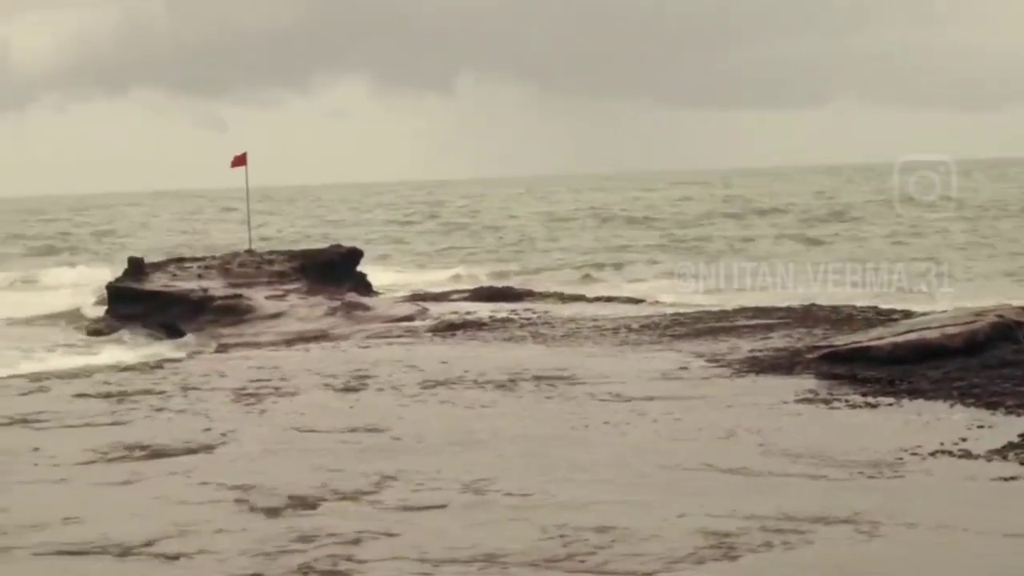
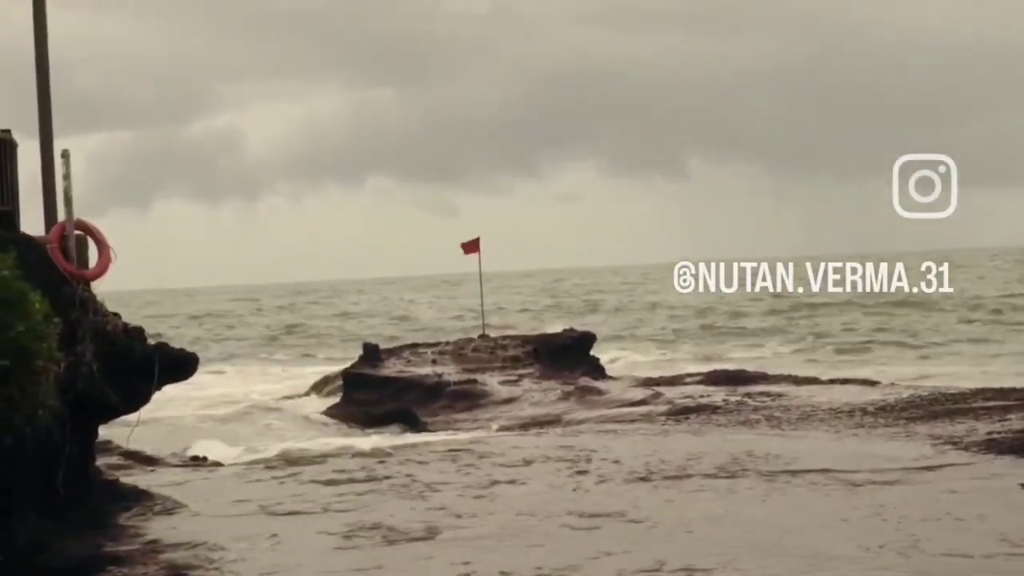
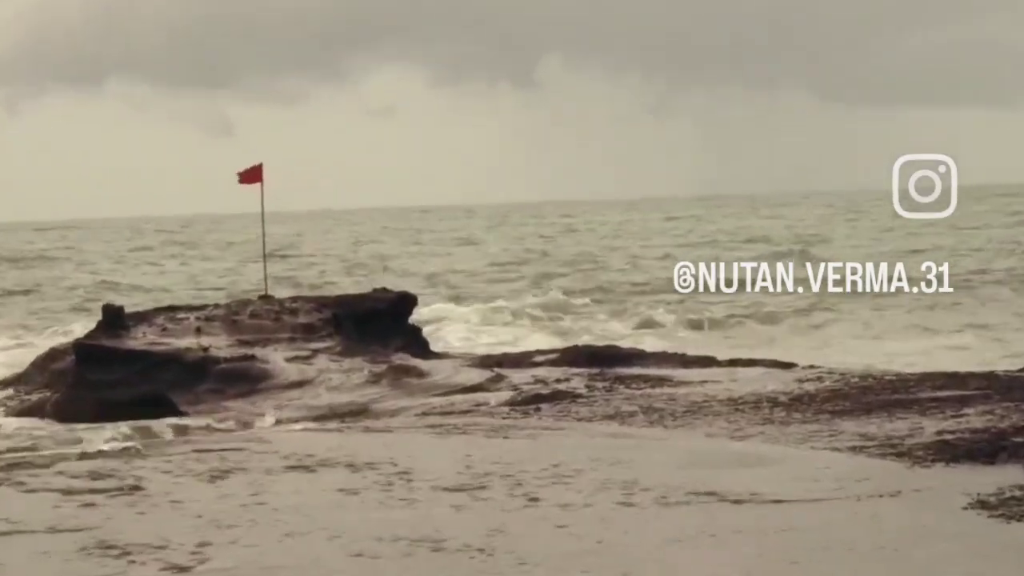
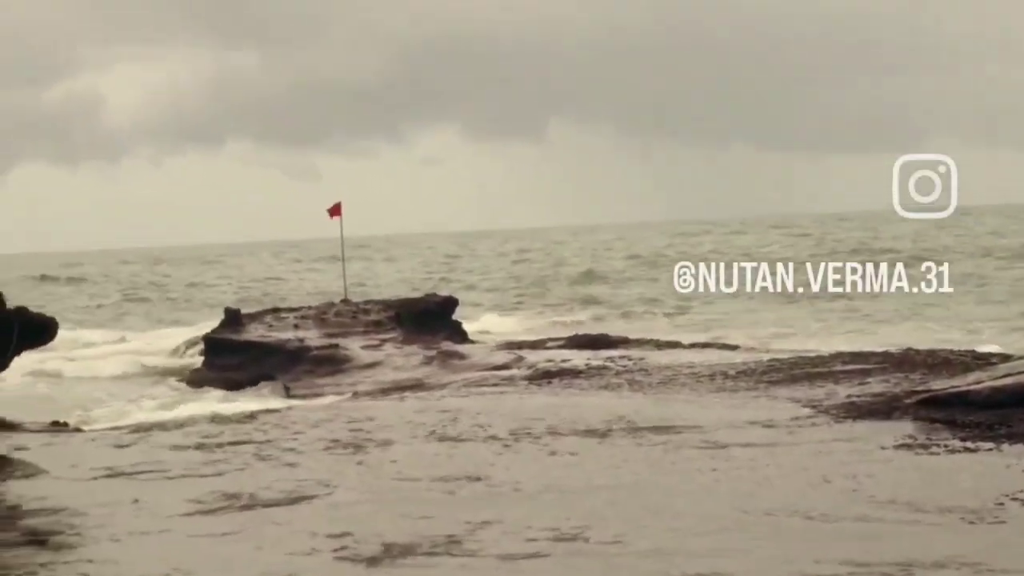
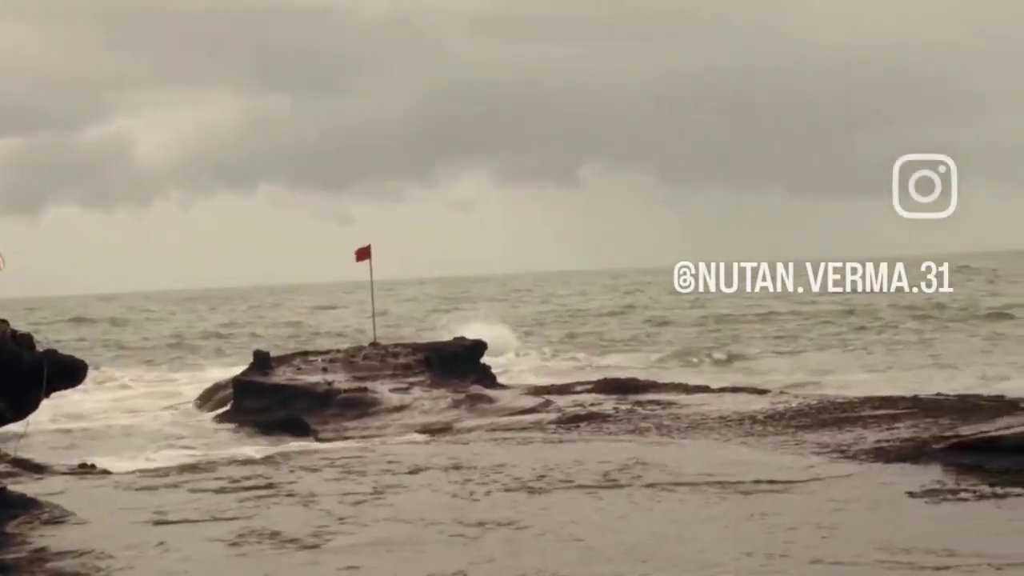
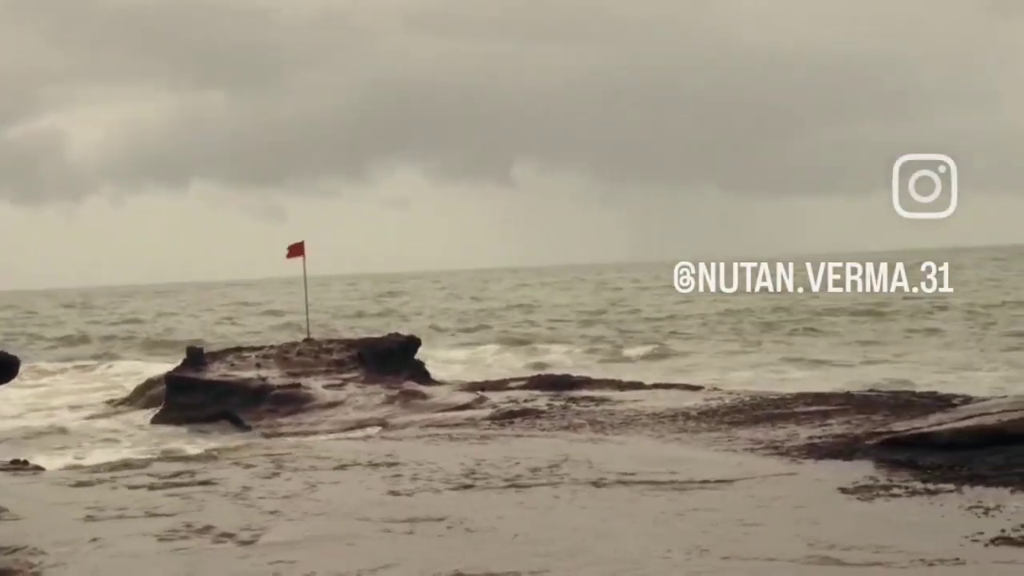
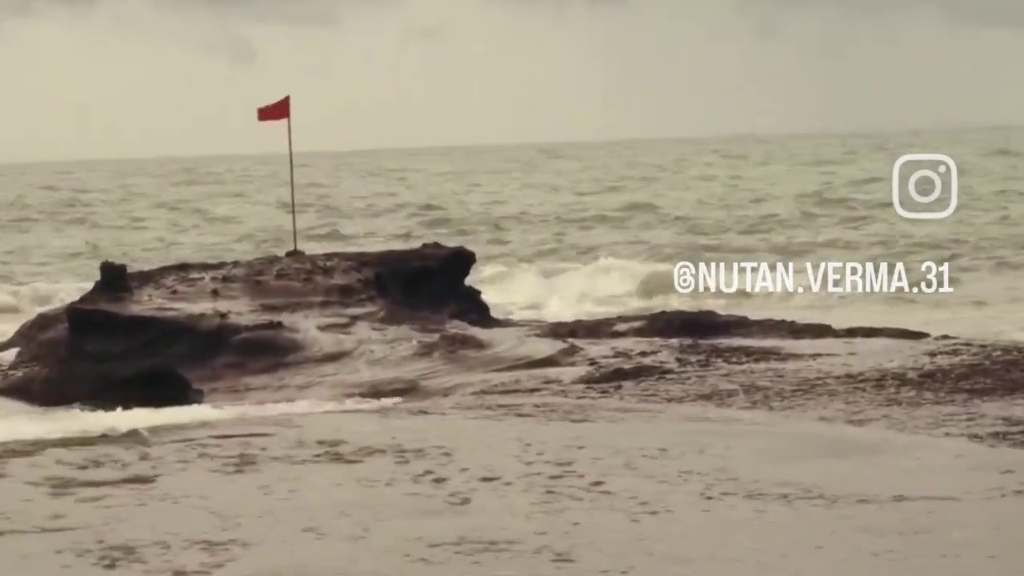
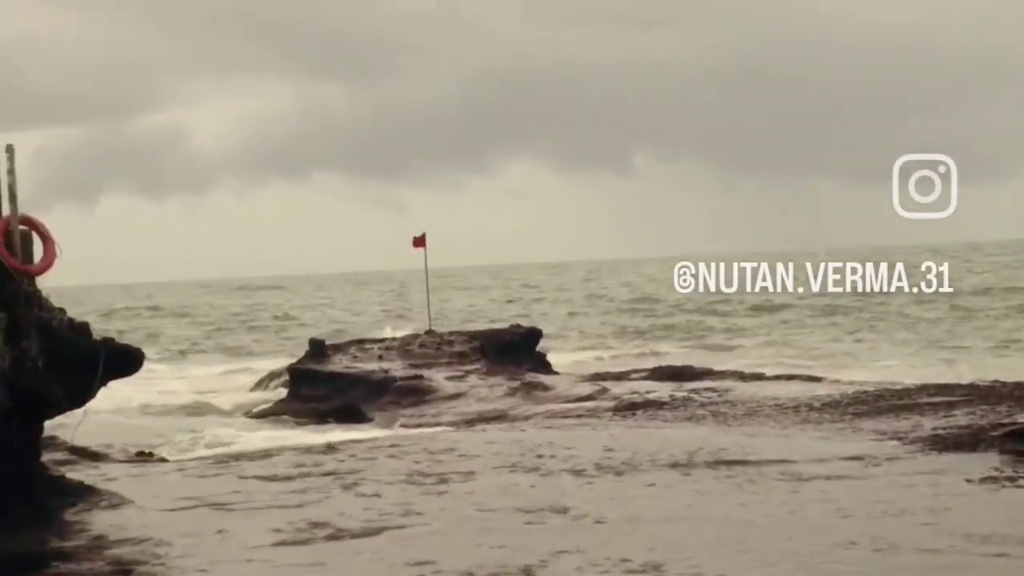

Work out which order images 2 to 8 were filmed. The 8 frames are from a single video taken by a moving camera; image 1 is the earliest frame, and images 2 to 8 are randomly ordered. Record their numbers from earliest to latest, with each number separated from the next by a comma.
4, 8, 2, 5, 6, 3, 7
